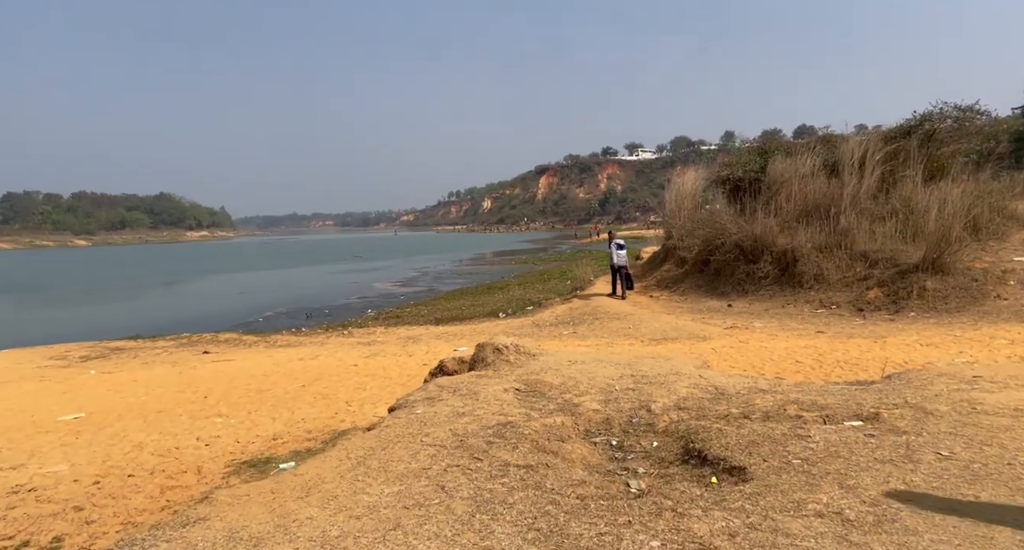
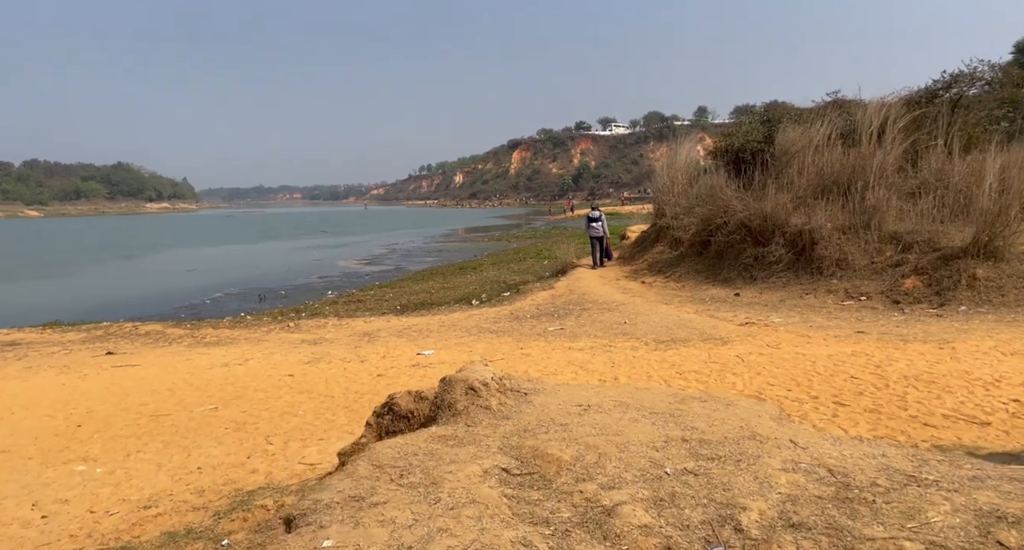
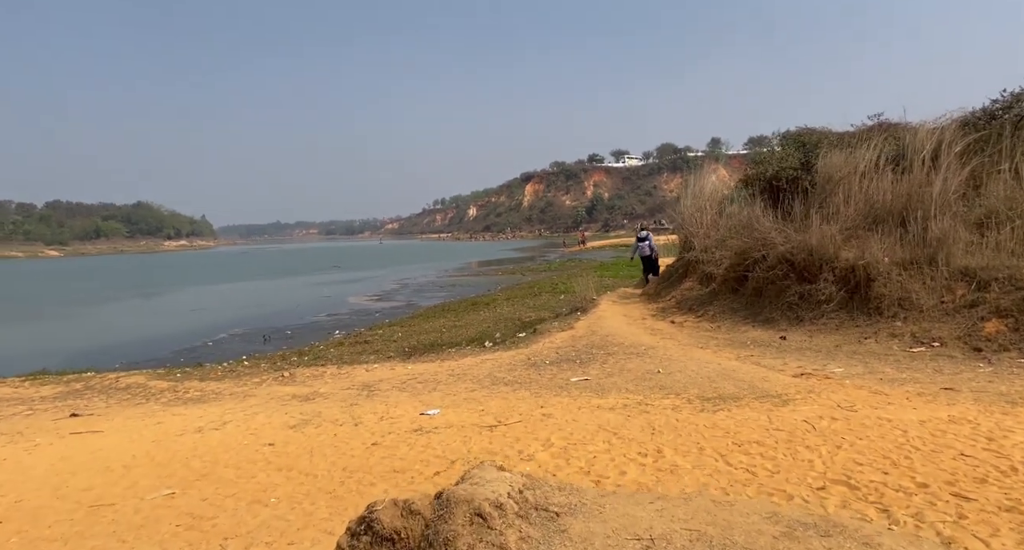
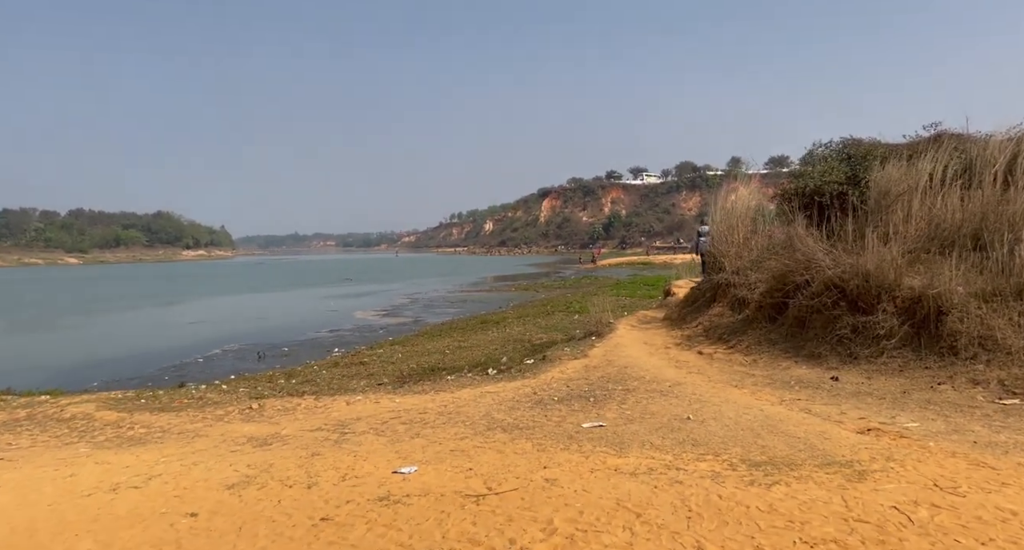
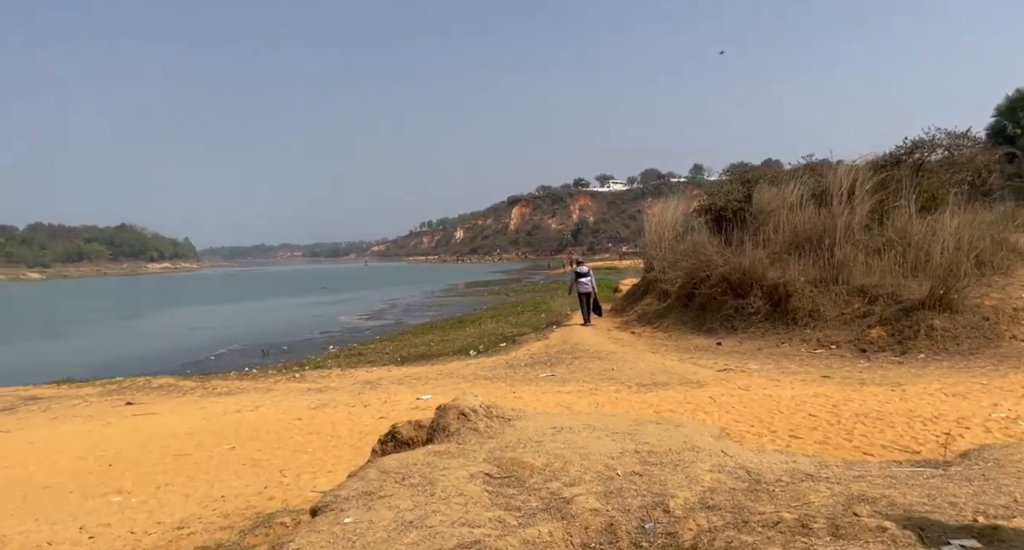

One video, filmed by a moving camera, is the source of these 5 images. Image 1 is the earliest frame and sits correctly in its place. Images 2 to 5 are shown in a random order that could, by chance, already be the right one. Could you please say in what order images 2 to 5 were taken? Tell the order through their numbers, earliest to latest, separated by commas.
5, 2, 3, 4
